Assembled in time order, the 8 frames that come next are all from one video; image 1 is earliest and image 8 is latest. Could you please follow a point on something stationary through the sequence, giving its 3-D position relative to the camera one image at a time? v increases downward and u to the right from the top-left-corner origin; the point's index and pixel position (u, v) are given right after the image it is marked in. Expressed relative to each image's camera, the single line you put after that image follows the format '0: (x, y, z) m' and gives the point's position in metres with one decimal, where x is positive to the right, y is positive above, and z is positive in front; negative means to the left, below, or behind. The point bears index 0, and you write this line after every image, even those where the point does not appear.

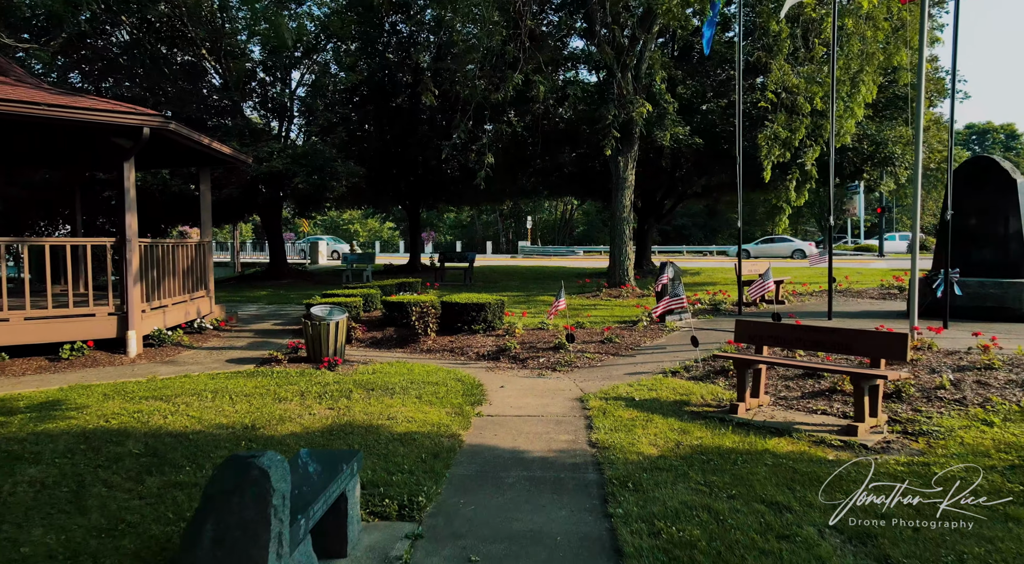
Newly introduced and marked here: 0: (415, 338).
0: (-1.2, -0.7, +7.8) m
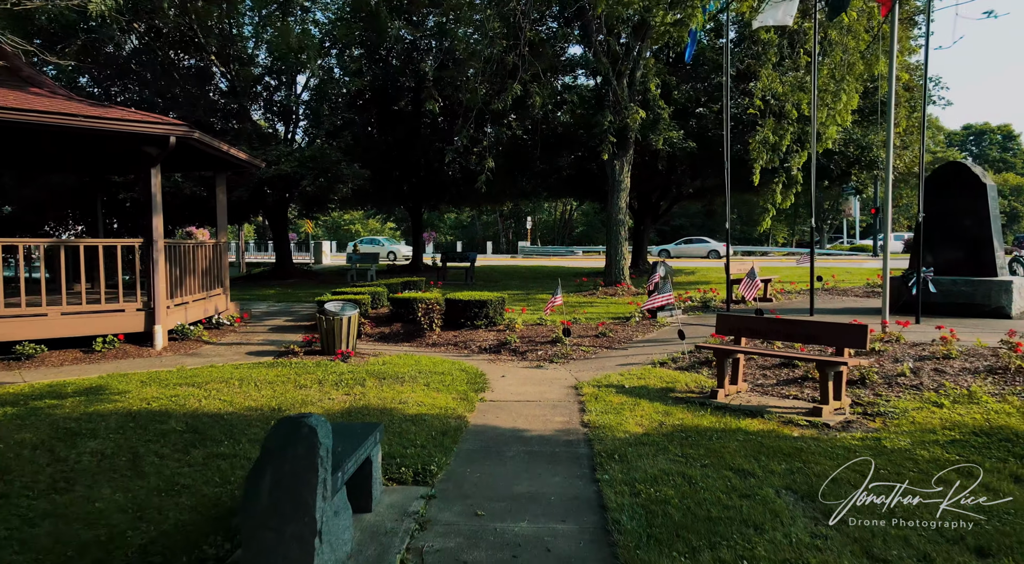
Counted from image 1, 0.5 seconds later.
0: (-1.2, -0.7, +8.3) m
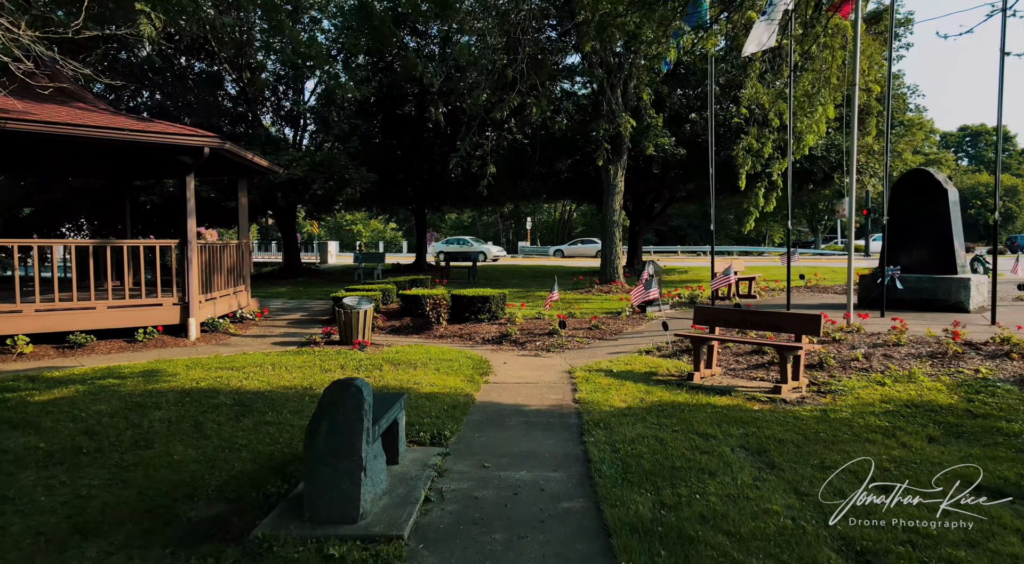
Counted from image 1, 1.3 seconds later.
0: (-1.2, -0.6, +9.1) m
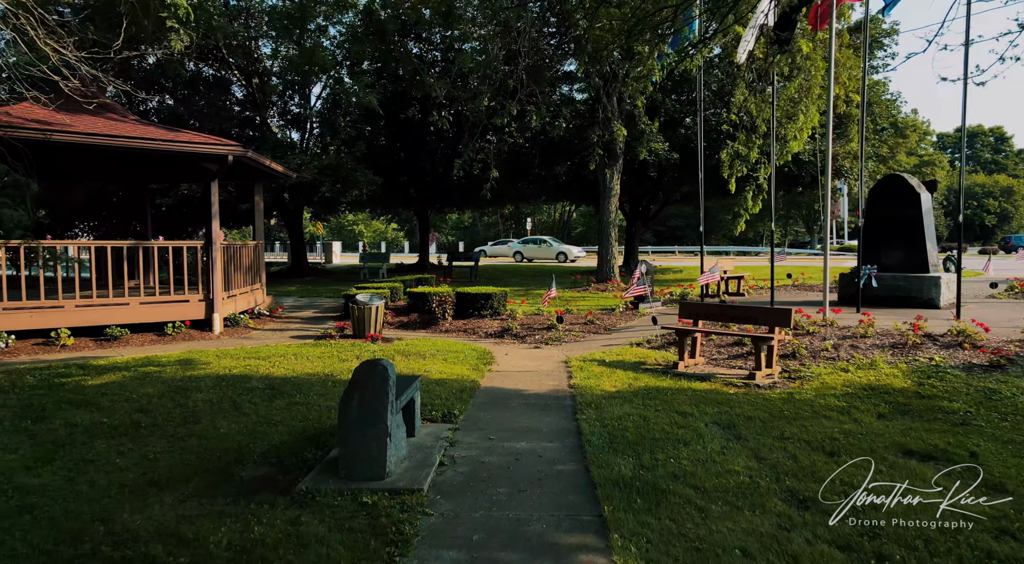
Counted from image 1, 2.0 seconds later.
0: (-1.2, -0.6, +9.7) m
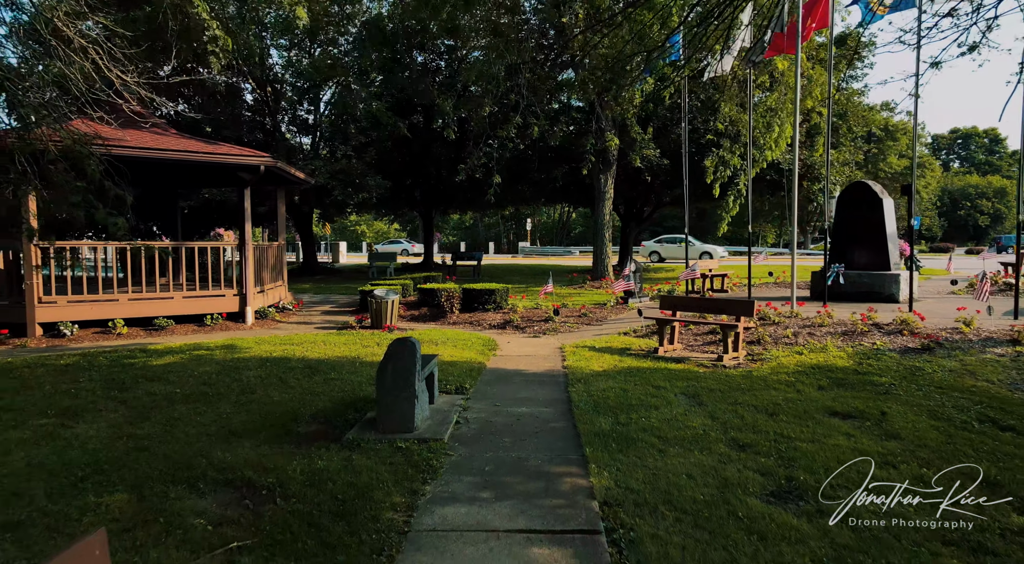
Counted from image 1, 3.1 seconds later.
0: (-1.1, -0.5, +10.8) m
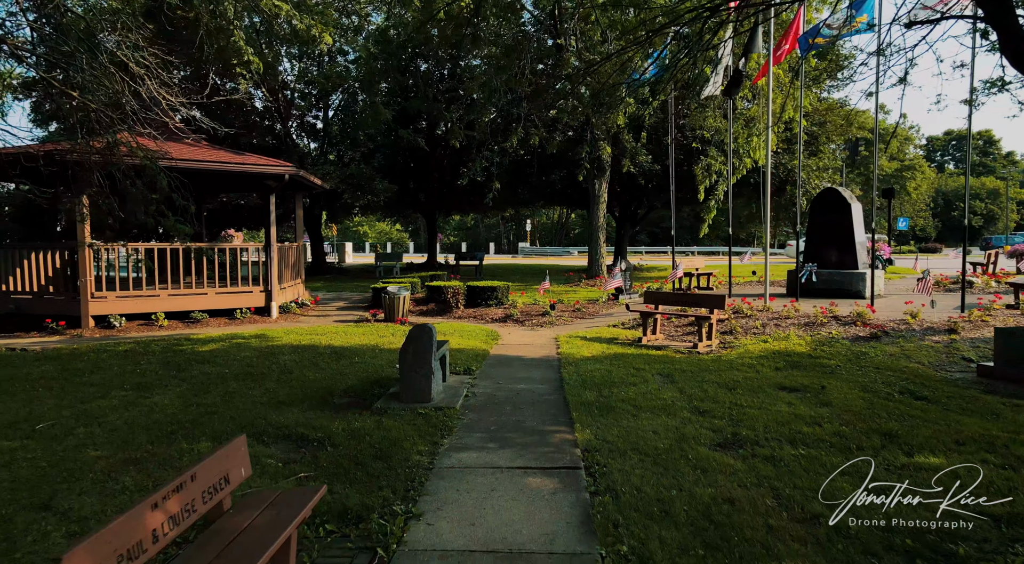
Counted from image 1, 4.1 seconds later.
0: (-1.1, -0.5, +11.8) m
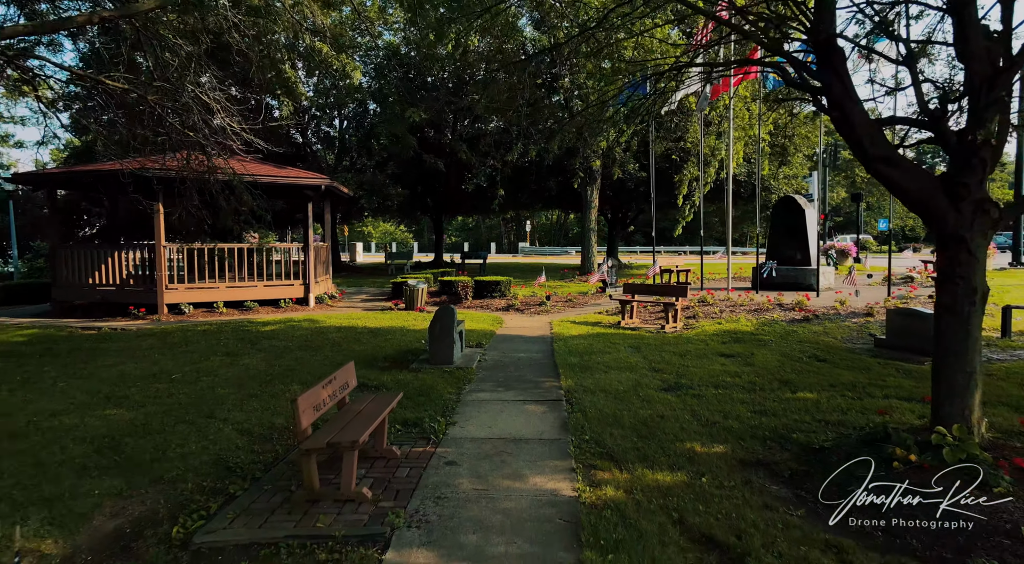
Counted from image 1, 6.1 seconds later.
0: (-1.1, -0.4, +13.7) m
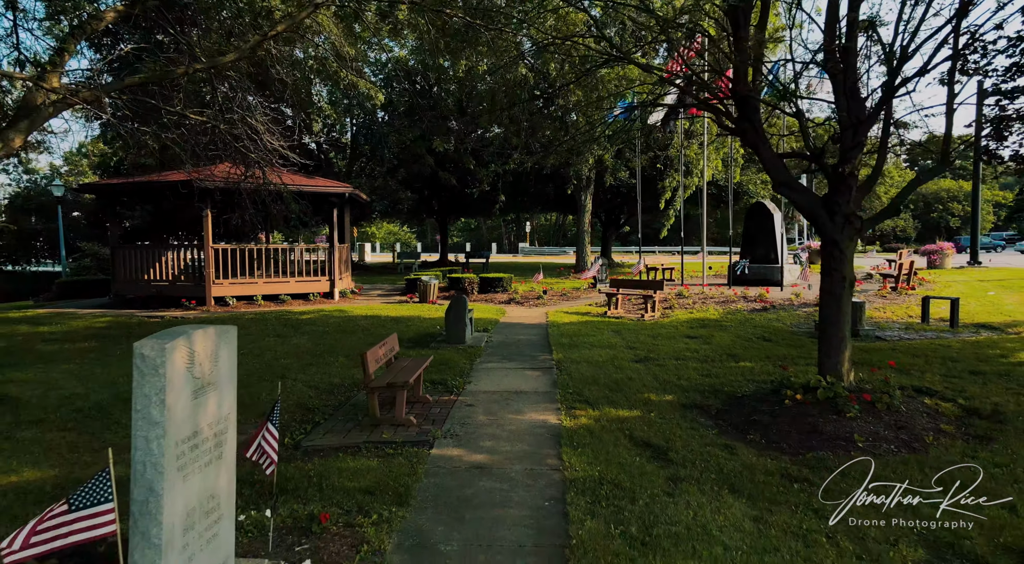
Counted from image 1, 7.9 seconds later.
0: (-1.1, -0.3, +15.3) m
